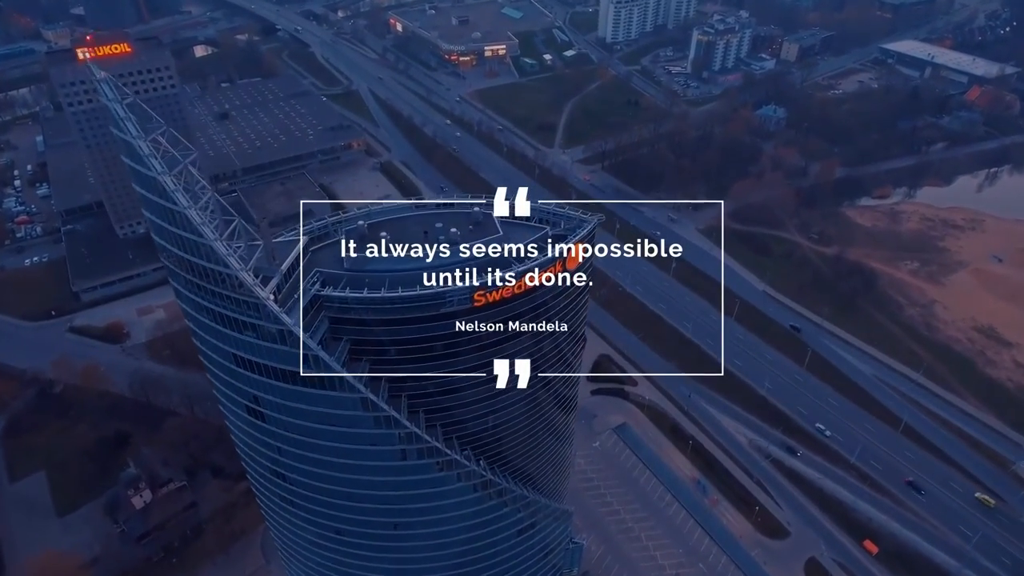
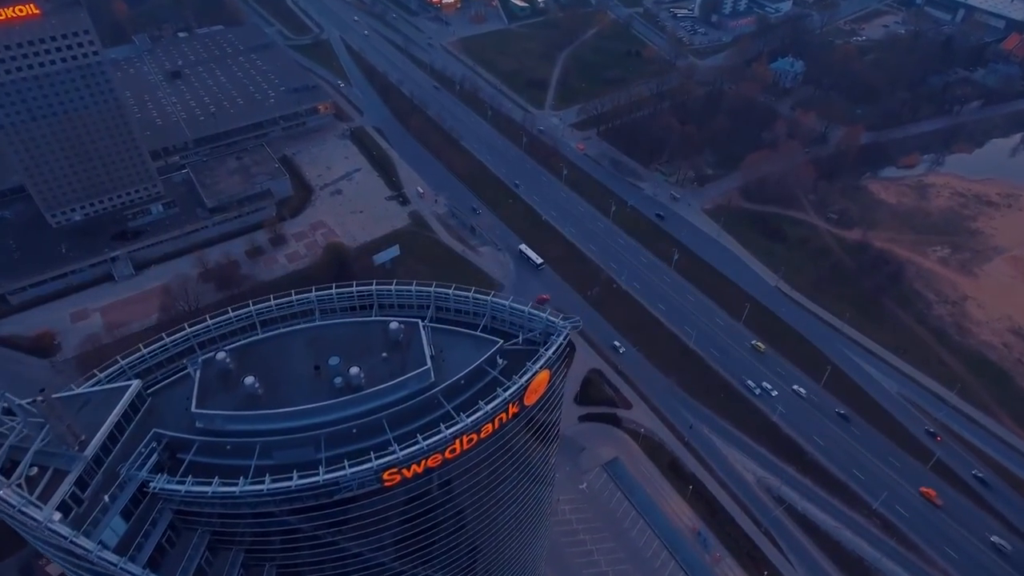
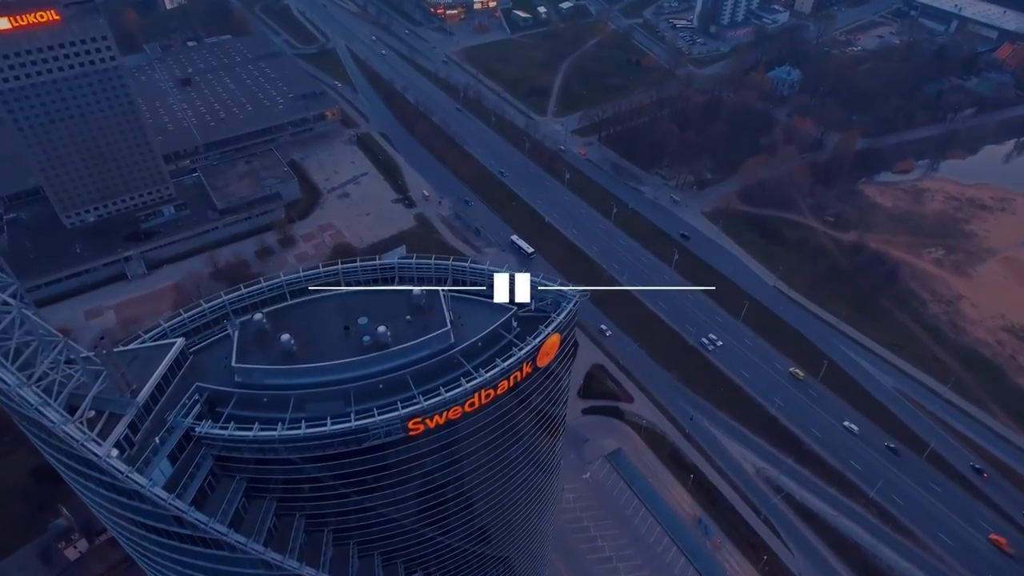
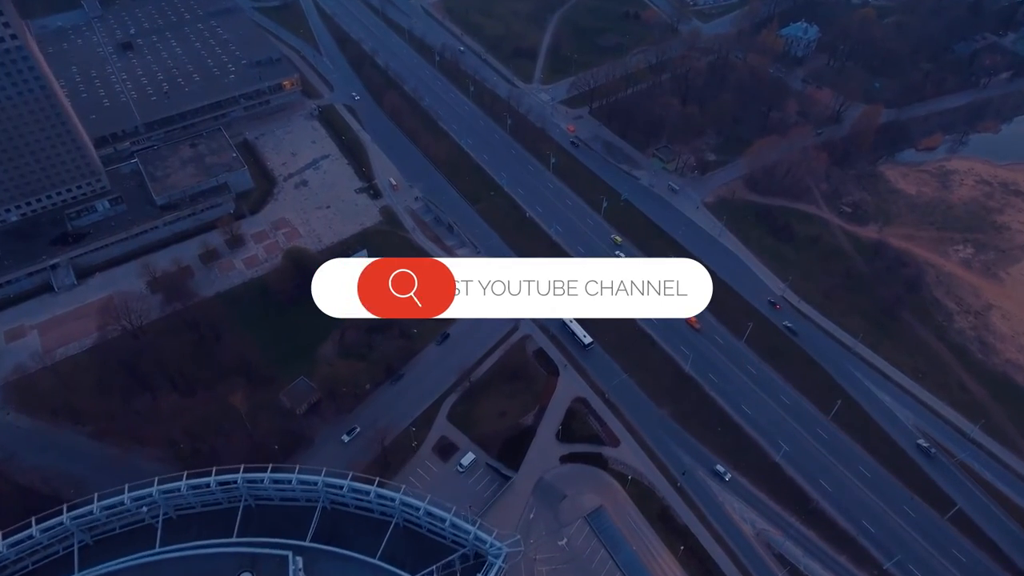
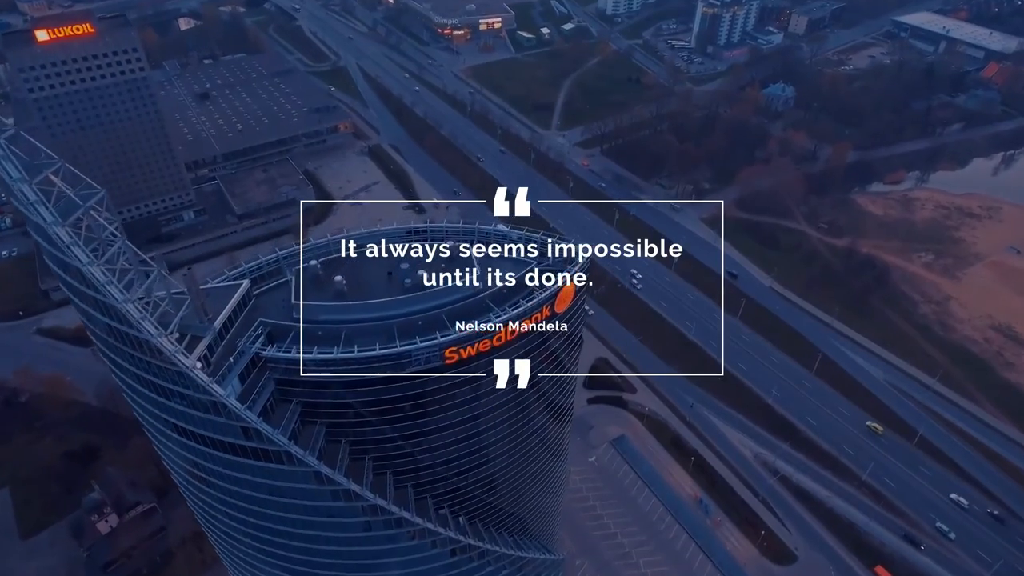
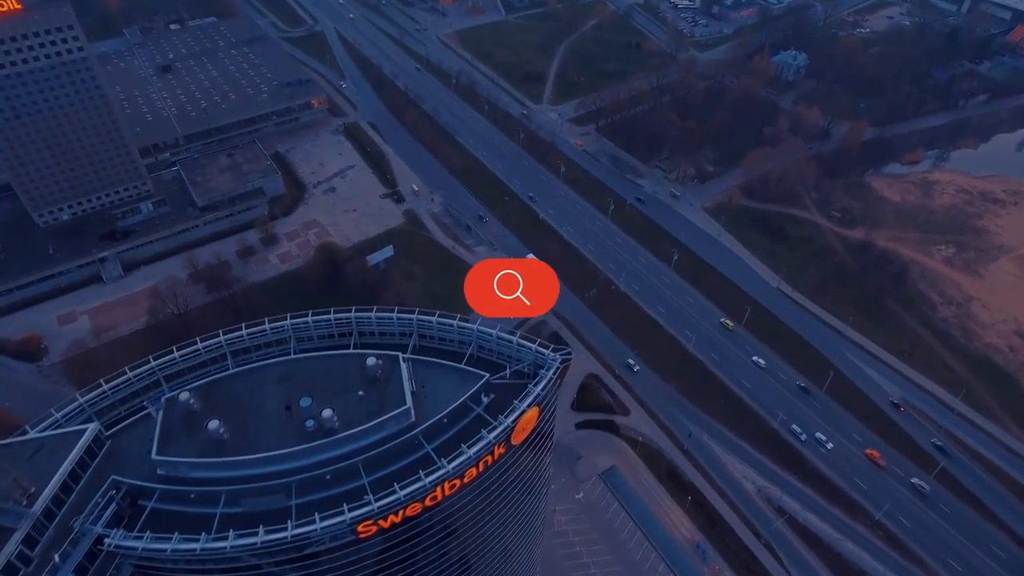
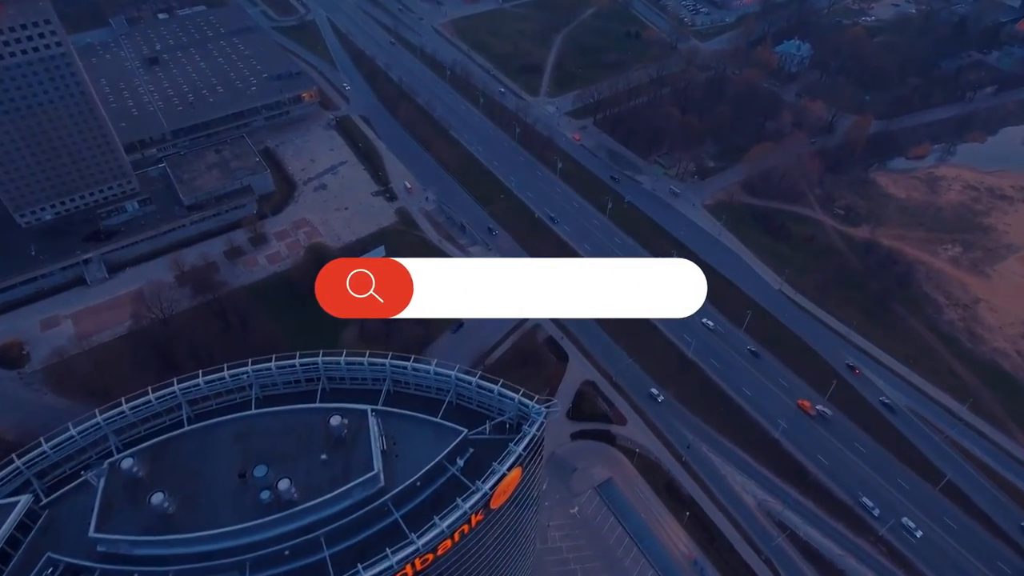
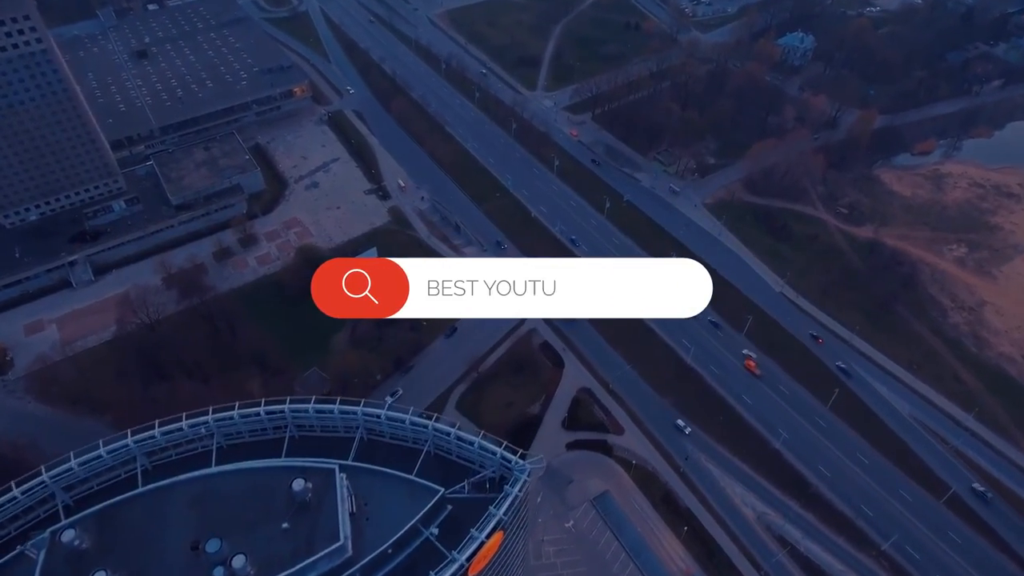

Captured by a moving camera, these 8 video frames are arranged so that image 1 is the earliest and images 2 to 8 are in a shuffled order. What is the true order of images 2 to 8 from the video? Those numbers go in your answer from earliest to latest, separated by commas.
5, 3, 2, 6, 7, 8, 4
